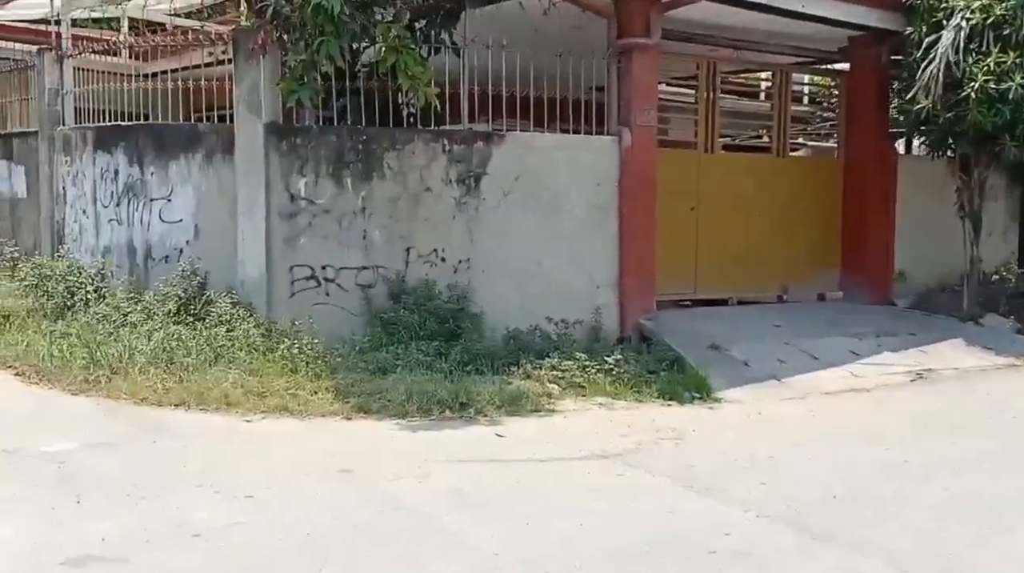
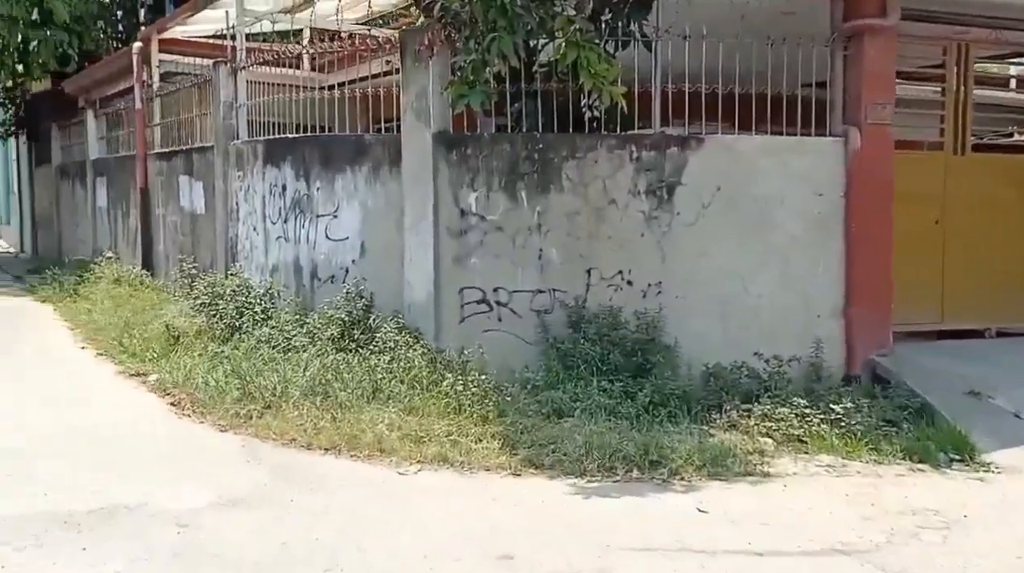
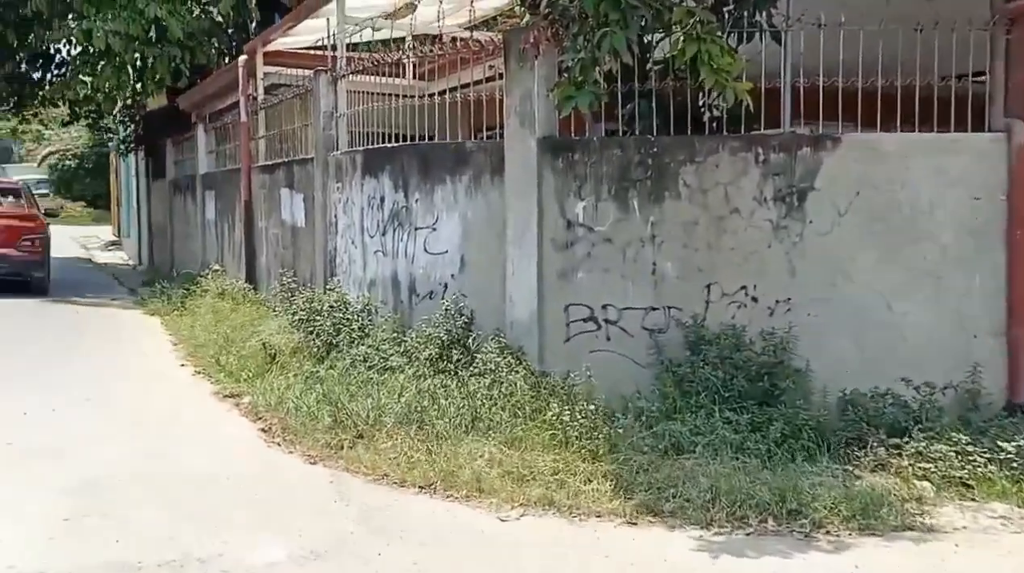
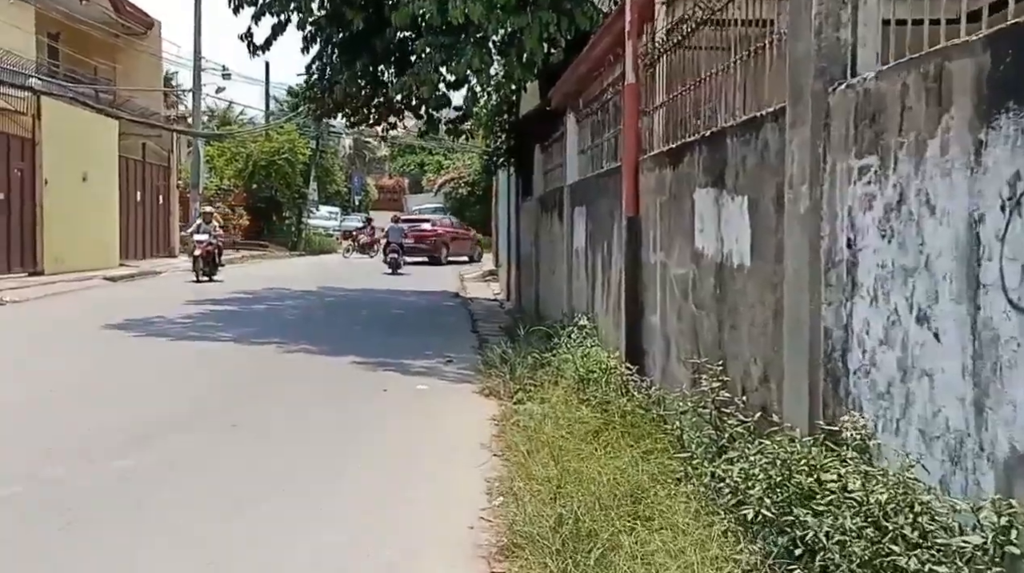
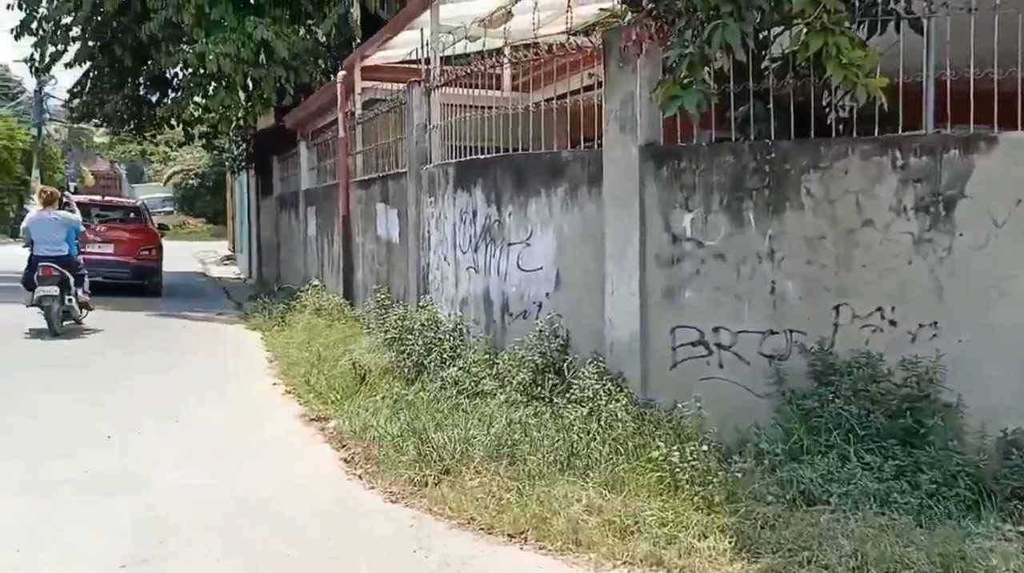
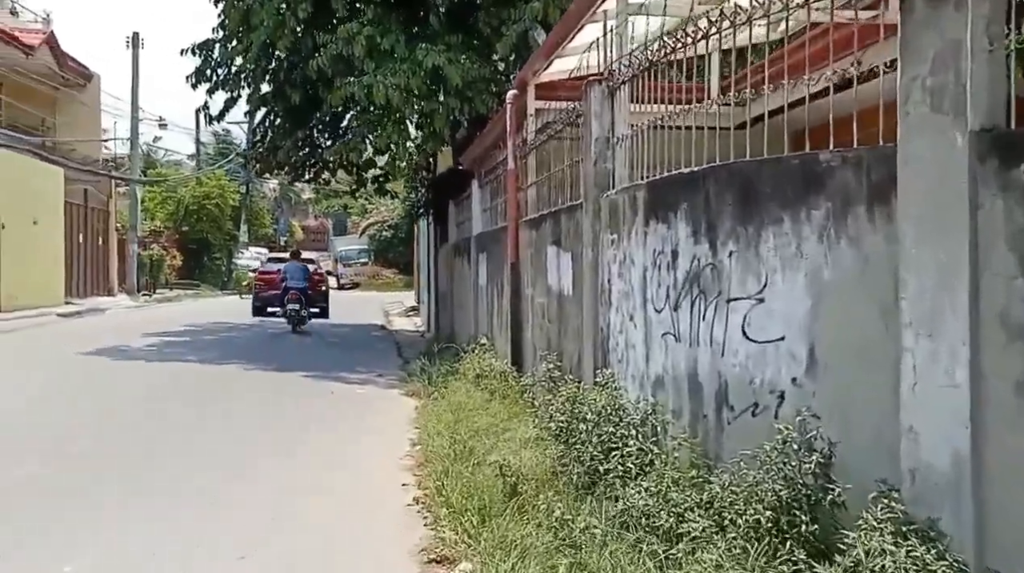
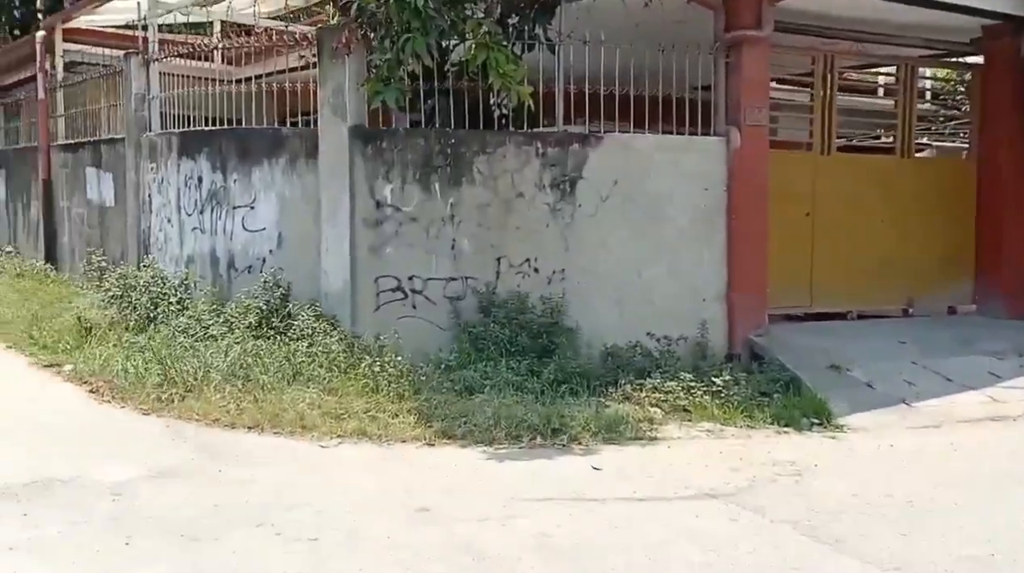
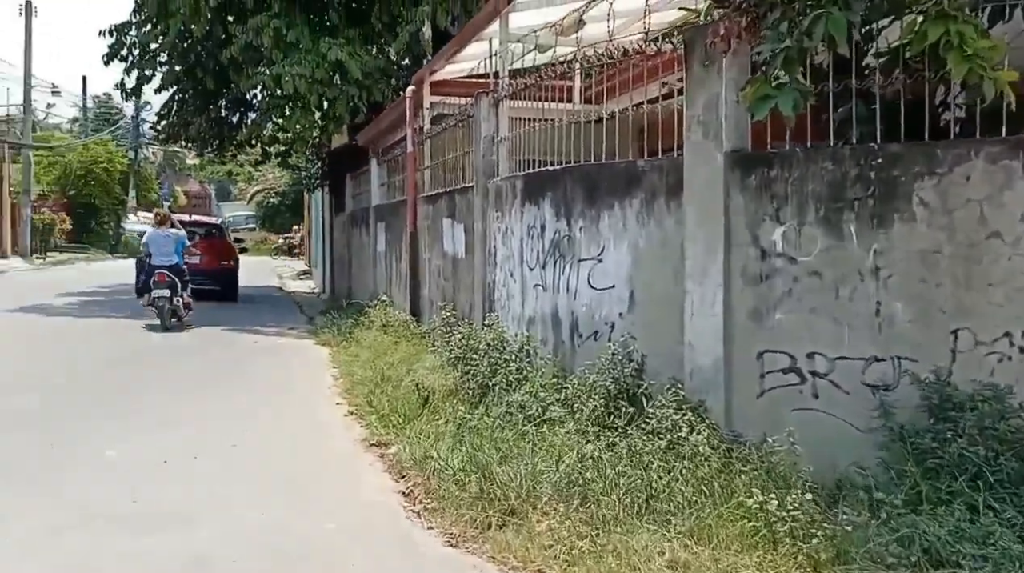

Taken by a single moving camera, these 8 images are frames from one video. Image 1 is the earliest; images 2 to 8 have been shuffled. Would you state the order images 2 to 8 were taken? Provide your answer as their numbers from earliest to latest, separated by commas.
7, 2, 3, 5, 8, 6, 4
